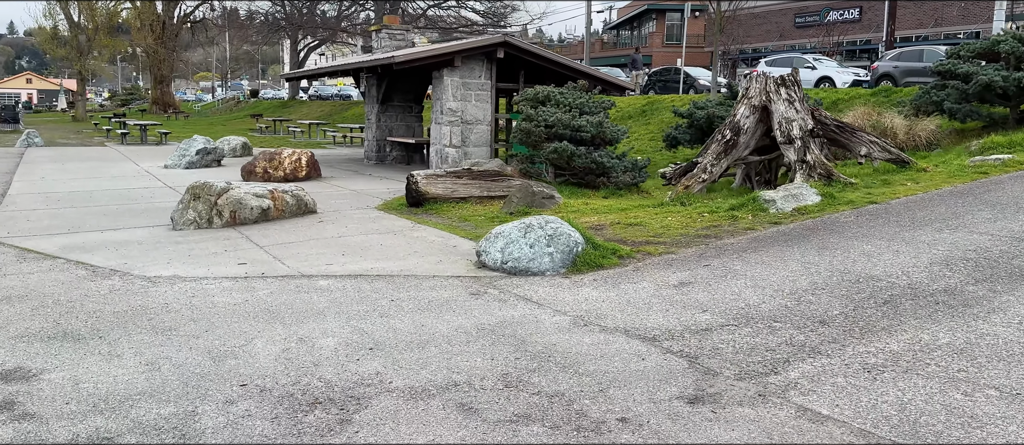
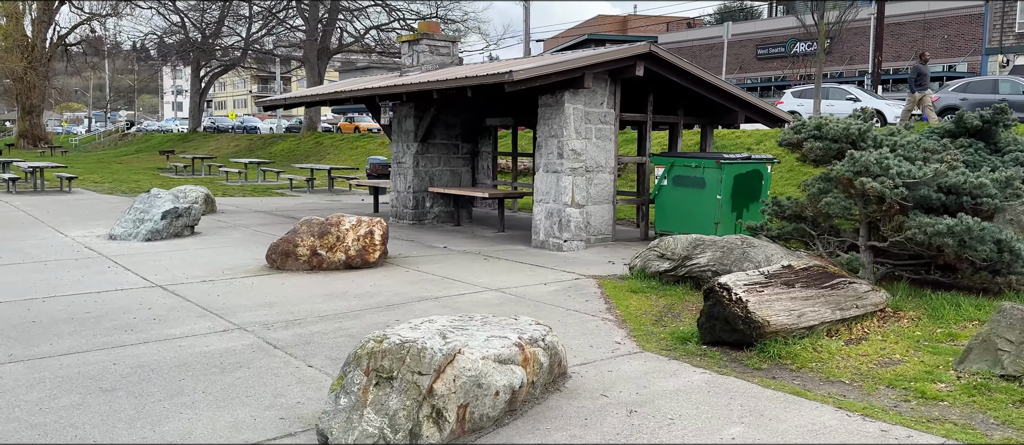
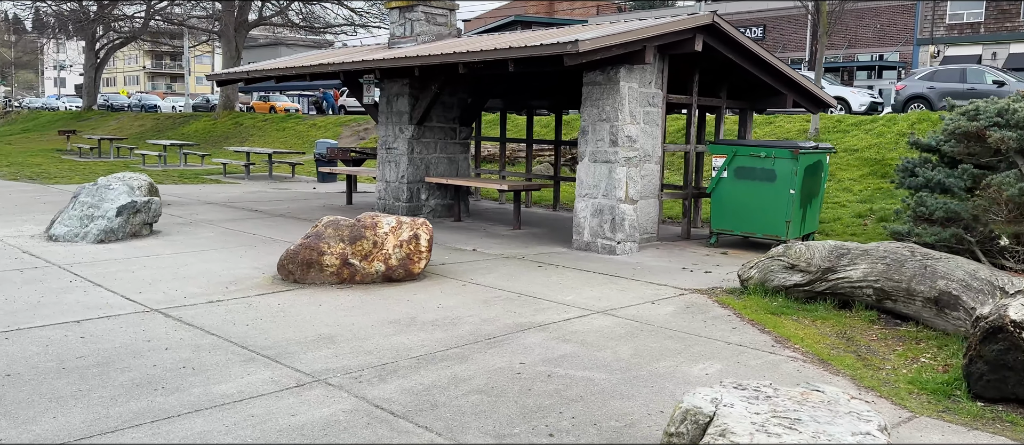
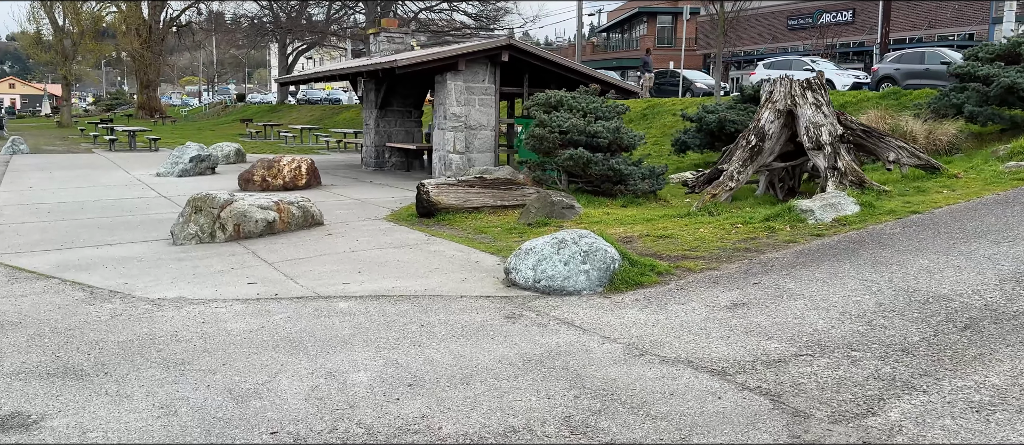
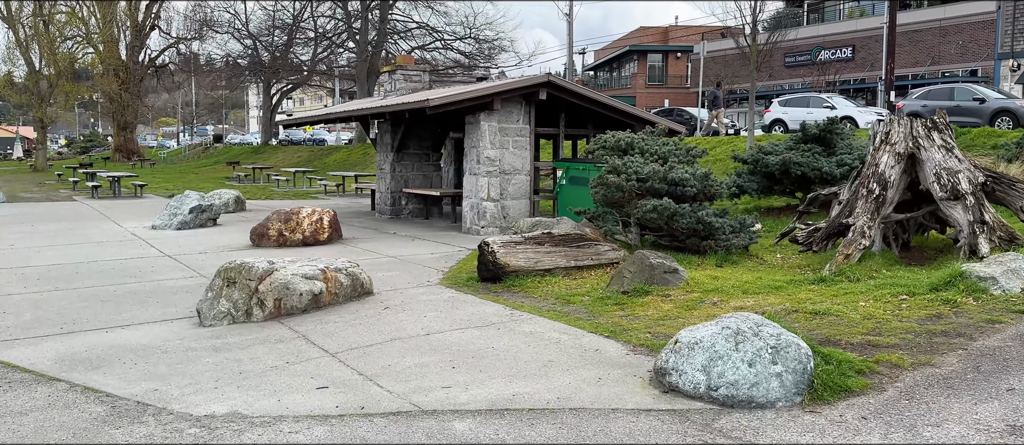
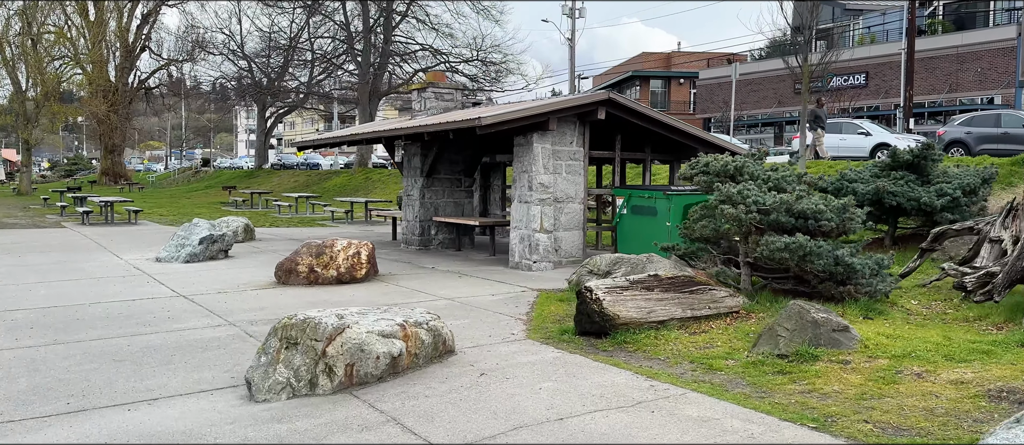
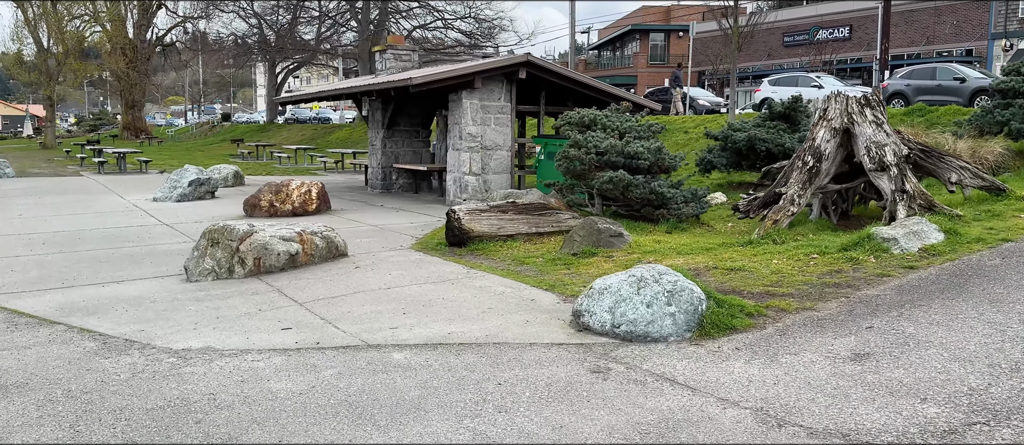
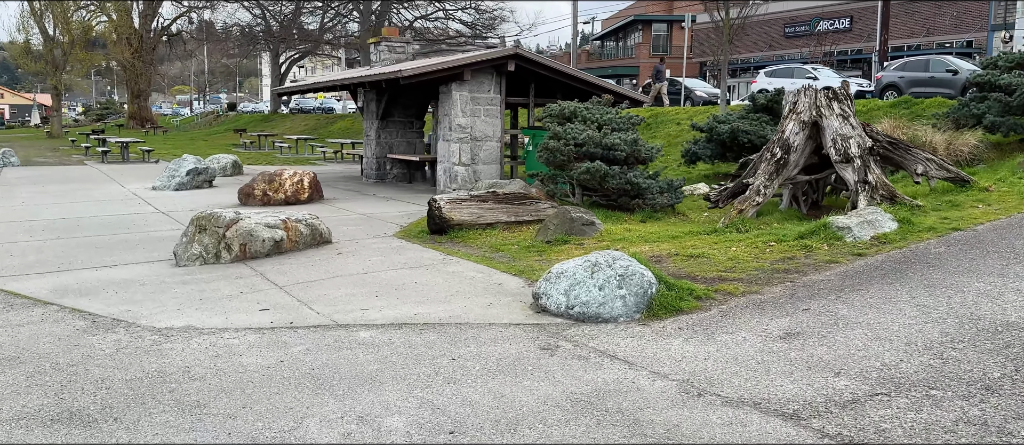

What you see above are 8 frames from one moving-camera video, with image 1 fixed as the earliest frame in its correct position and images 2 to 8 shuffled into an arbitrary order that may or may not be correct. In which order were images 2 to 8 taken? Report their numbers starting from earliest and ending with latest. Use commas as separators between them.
4, 8, 7, 5, 6, 2, 3
